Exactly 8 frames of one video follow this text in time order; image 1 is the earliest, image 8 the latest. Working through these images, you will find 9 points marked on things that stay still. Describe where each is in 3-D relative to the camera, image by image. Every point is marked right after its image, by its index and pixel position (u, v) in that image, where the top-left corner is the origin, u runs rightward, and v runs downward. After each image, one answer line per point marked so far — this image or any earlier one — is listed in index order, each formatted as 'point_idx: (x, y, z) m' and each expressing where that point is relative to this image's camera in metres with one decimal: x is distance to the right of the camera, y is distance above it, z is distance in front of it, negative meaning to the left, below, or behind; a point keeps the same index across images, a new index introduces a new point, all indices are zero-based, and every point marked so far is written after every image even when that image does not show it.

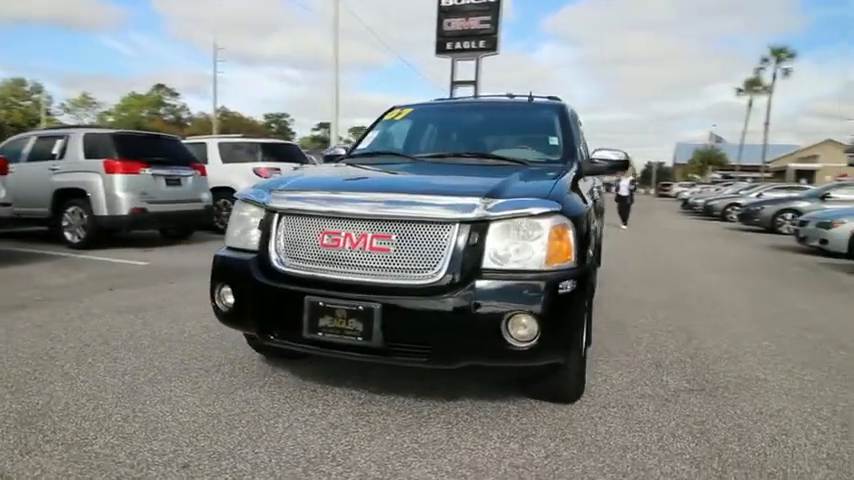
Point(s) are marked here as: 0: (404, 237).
0: (-0.1, 0.0, +3.0) m
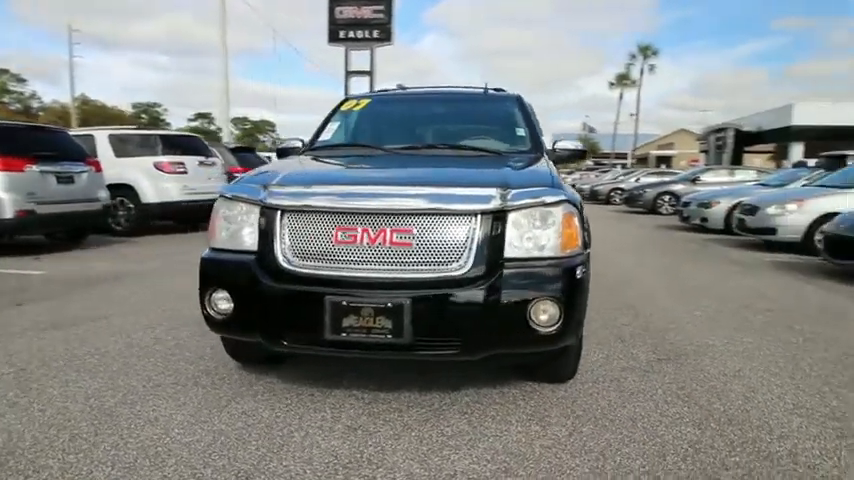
0: (0.0, +0.1, +3.0) m
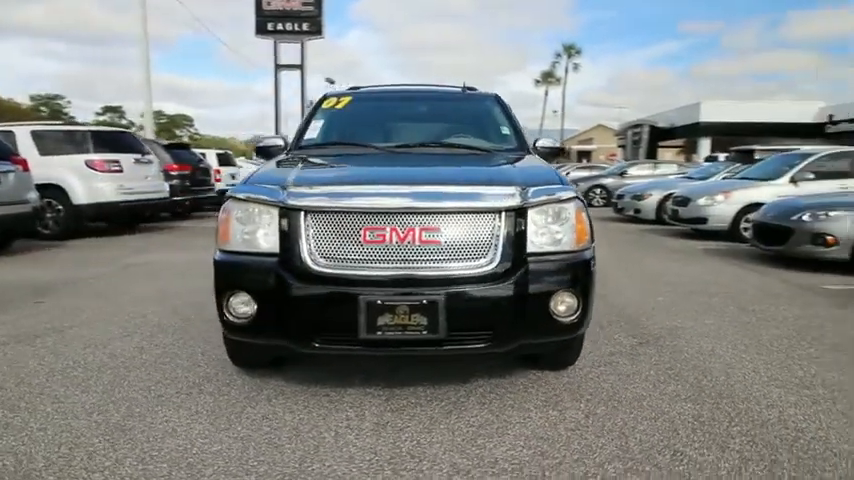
0: (+0.2, +0.1, +3.1) m
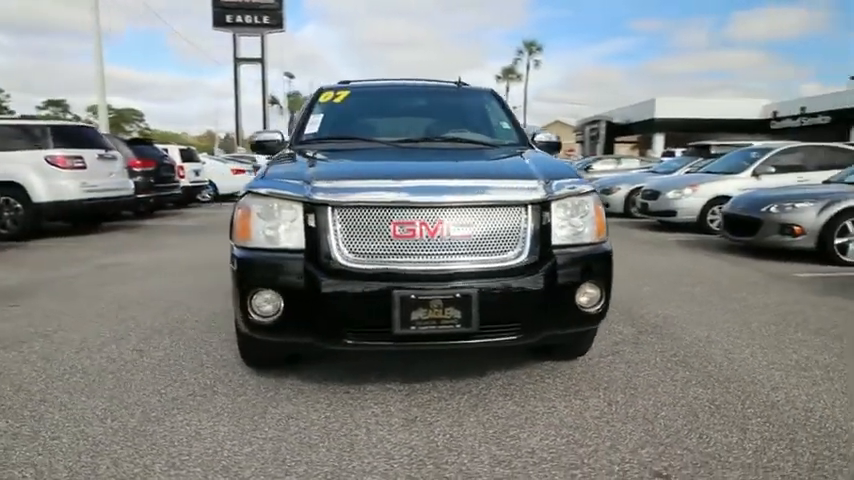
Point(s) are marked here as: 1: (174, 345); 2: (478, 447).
0: (+0.3, +0.1, +3.1) m
1: (-2.1, -0.9, +4.5) m
2: (+0.3, -1.1, +2.9) m
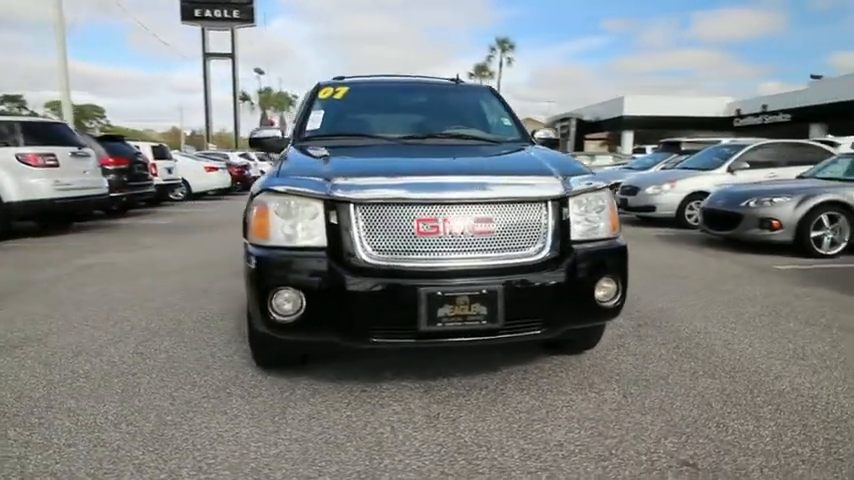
0: (+0.4, +0.1, +3.1) m
1: (-2.0, -0.9, +4.4) m
2: (+0.4, -1.1, +2.9) m
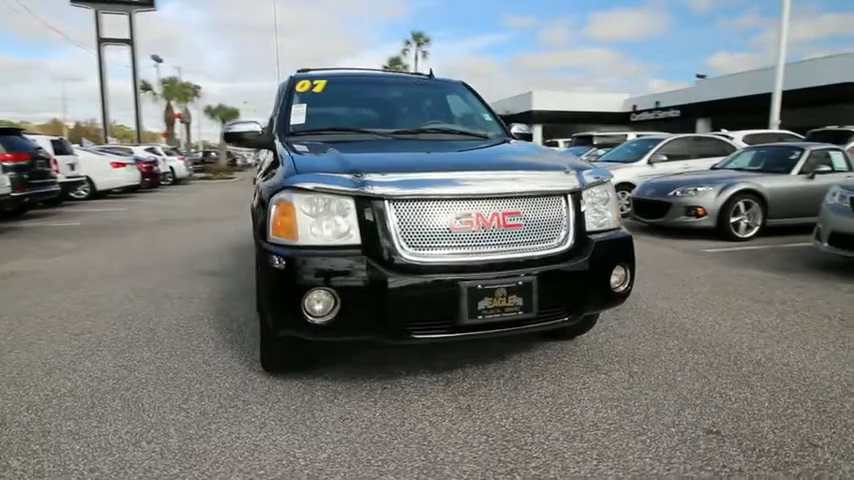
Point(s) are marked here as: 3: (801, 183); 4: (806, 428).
0: (+0.6, +0.2, +3.2) m
1: (-2.0, -0.9, +4.1) m
2: (+0.7, -1.0, +3.0) m
3: (+6.3, +1.0, +9.3) m
4: (+2.1, -1.0, +3.0) m
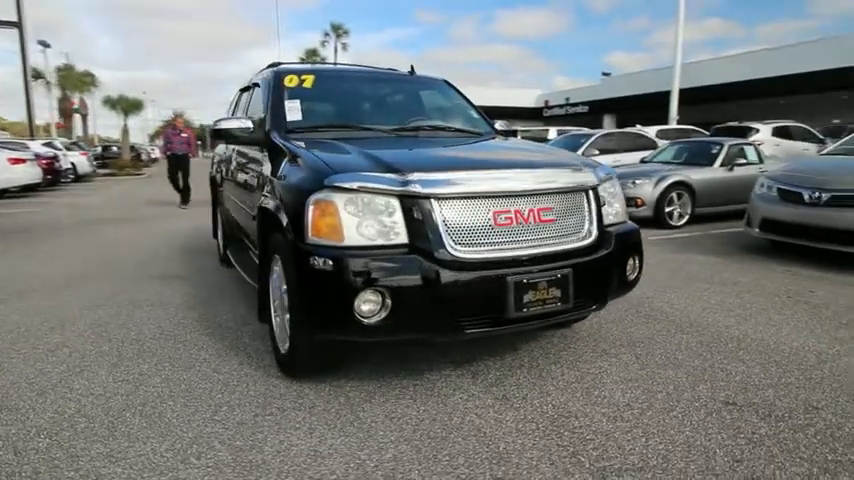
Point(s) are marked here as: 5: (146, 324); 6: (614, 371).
0: (+0.8, +0.2, +3.4) m
1: (-1.9, -0.9, +3.9) m
2: (+0.9, -1.0, +3.2) m
3: (+5.5, +1.2, +10.2) m
4: (+2.3, -1.0, +3.4) m
5: (-2.5, -0.7, +4.8) m
6: (+1.3, -0.9, +3.7) m
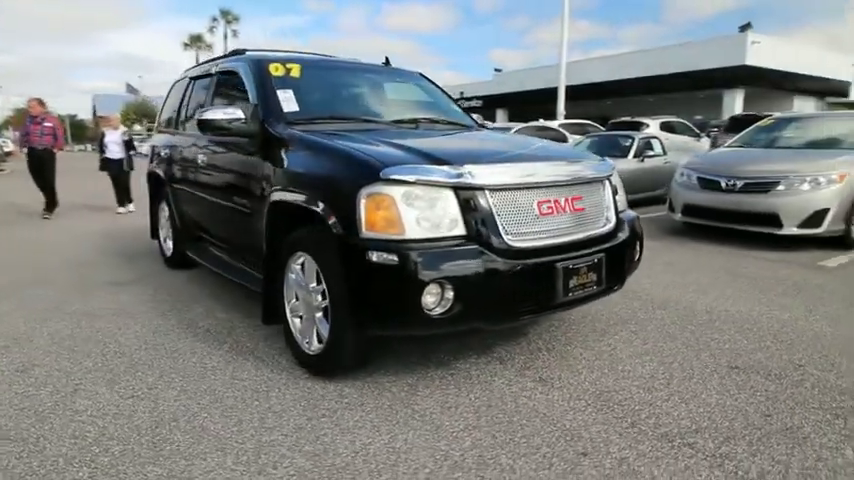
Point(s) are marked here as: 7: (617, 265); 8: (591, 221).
0: (+1.0, +0.3, +3.6) m
1: (-1.7, -0.9, +3.5) m
2: (+1.2, -0.9, +3.4) m
3: (+4.3, +1.5, +11.2) m
4: (+2.5, -0.8, +3.9) m
5: (-2.5, -0.8, +4.4) m
6: (+1.4, -0.8, +4.0) m
7: (+1.2, -0.2, +3.6) m
8: (+1.0, +0.1, +3.5) m
